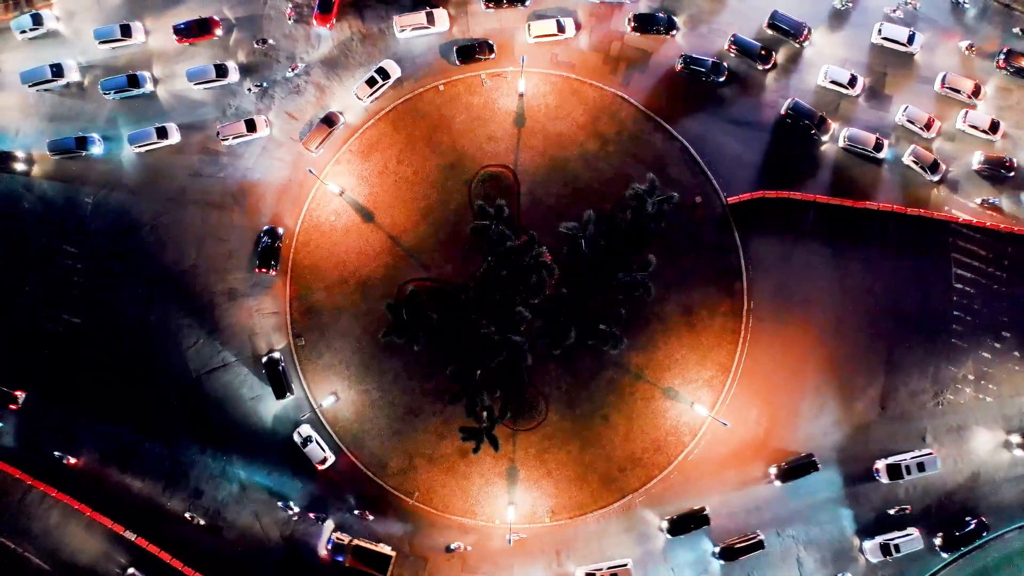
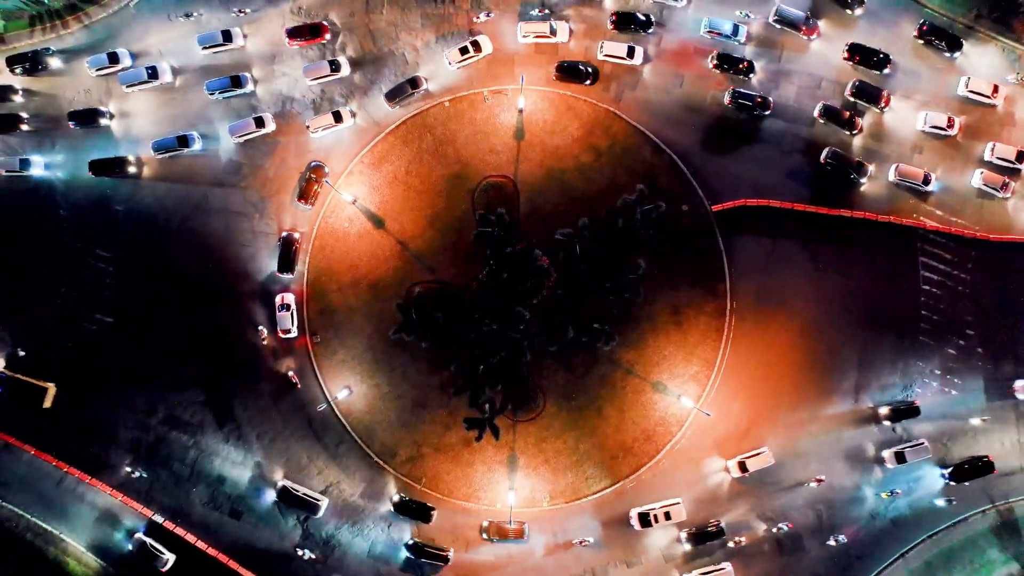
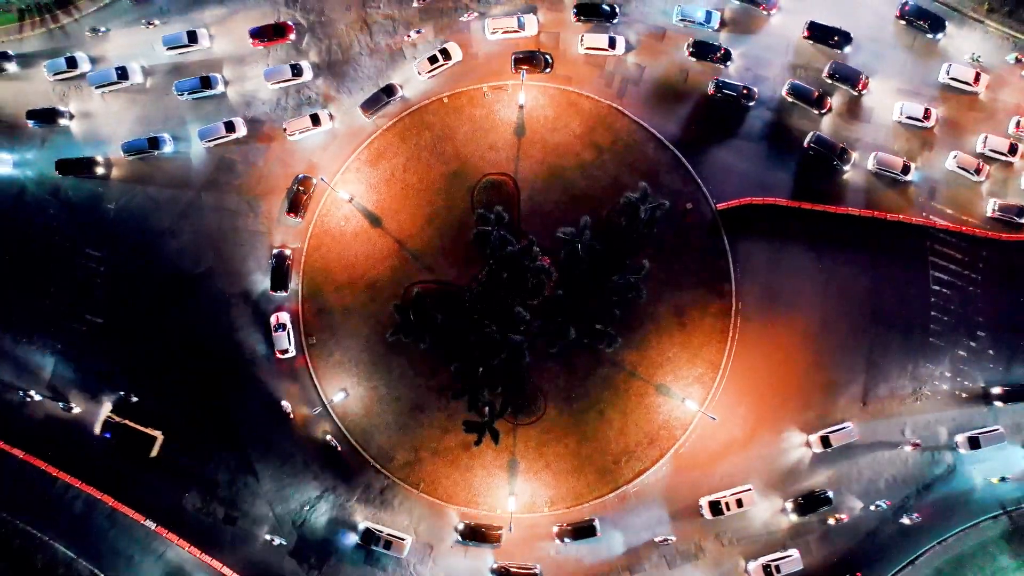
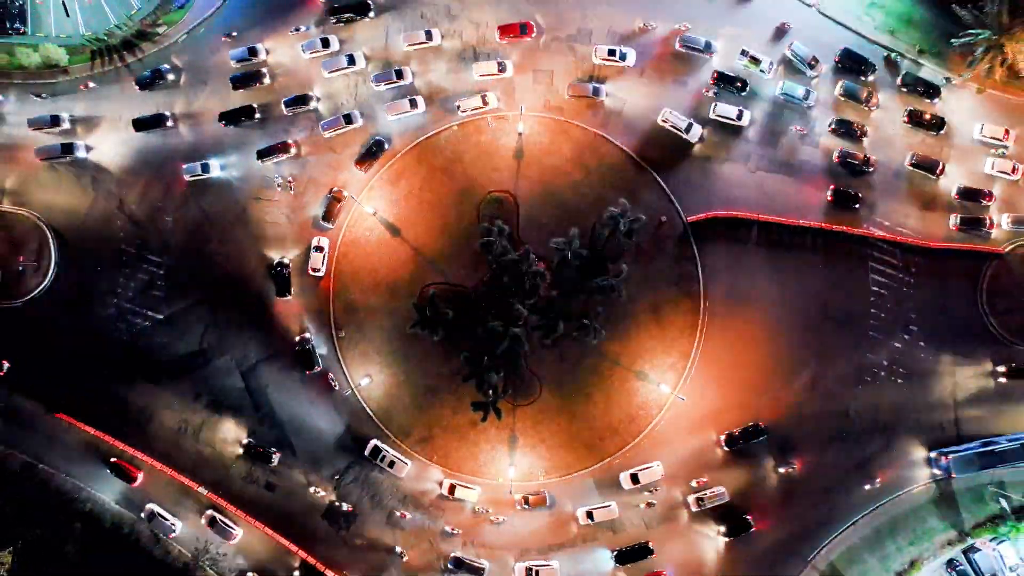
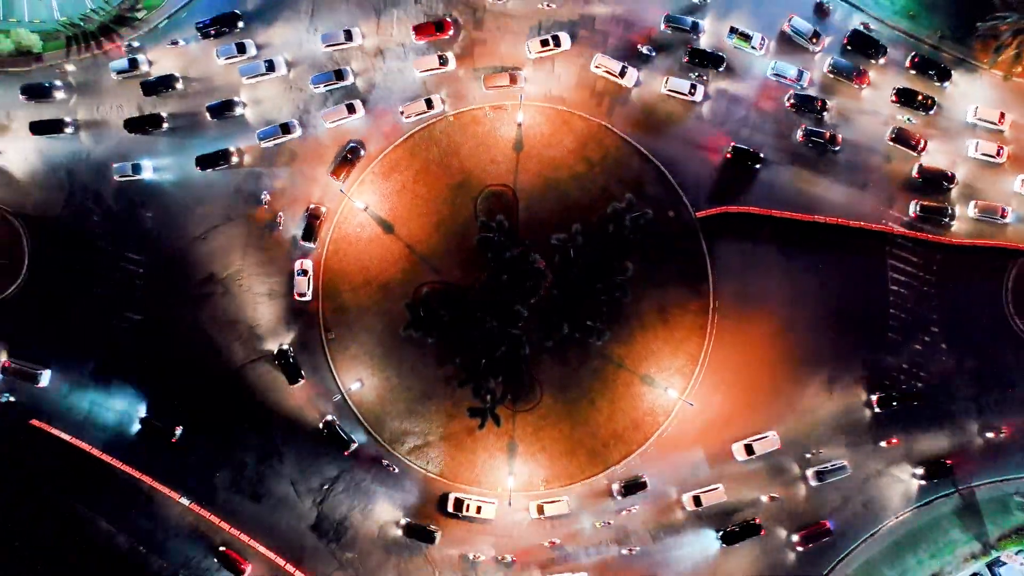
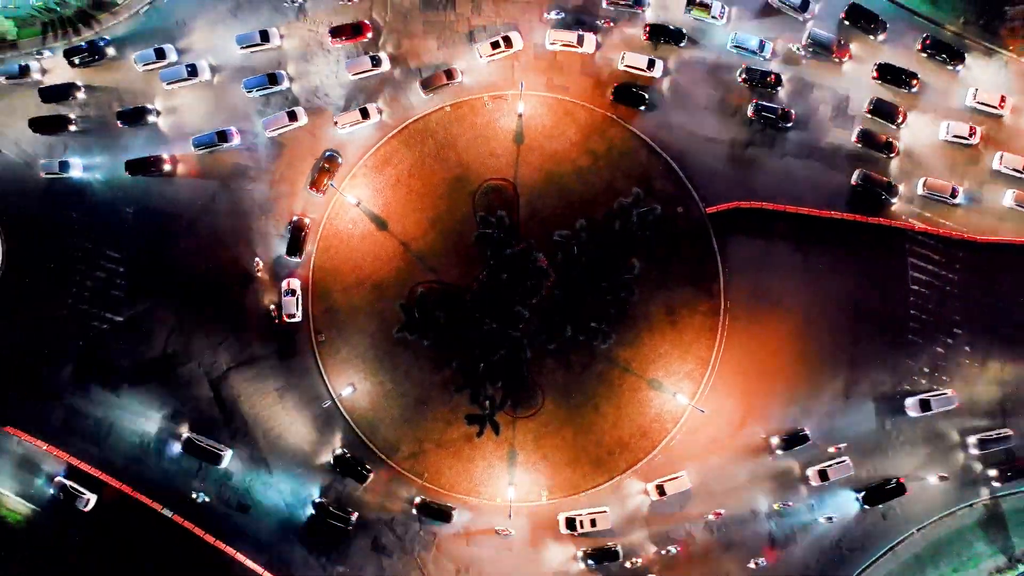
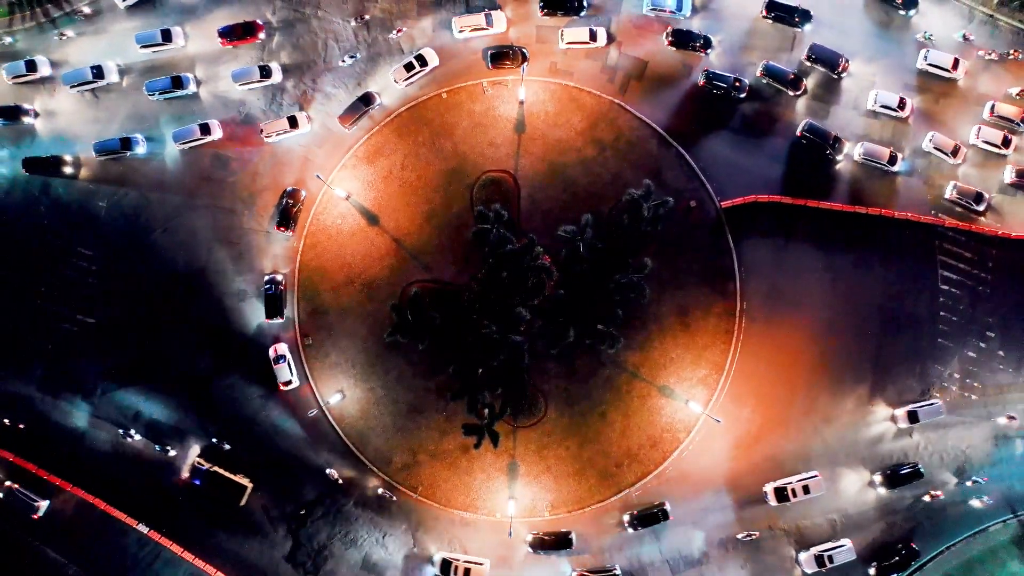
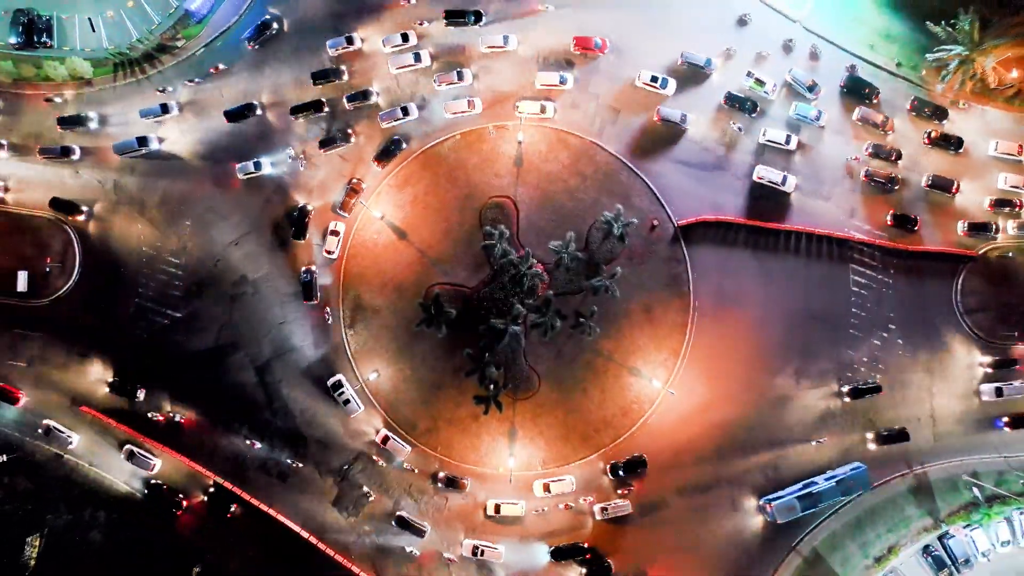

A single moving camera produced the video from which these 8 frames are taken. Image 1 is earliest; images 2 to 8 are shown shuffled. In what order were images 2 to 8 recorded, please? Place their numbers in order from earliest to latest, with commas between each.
7, 3, 2, 6, 5, 4, 8
